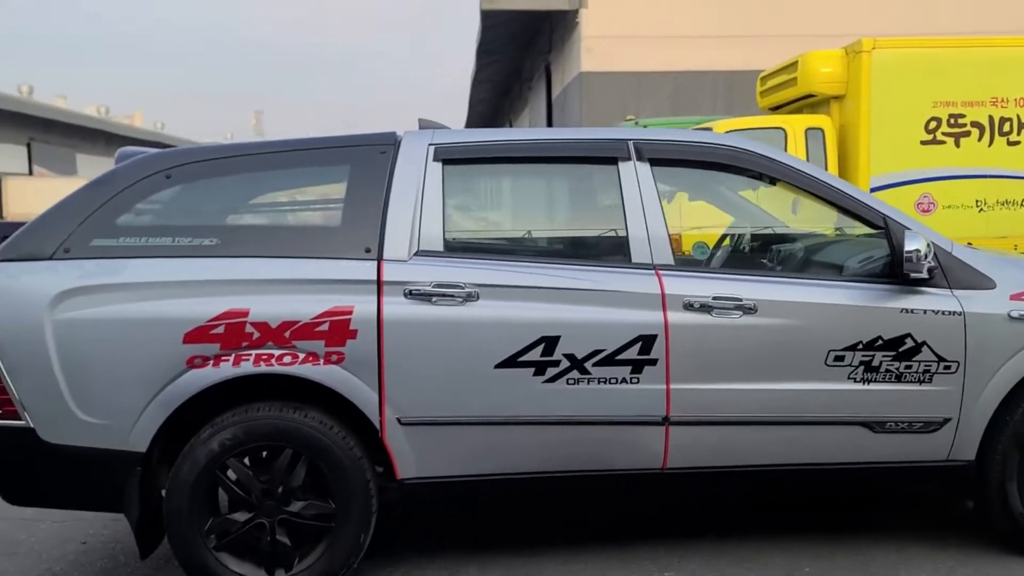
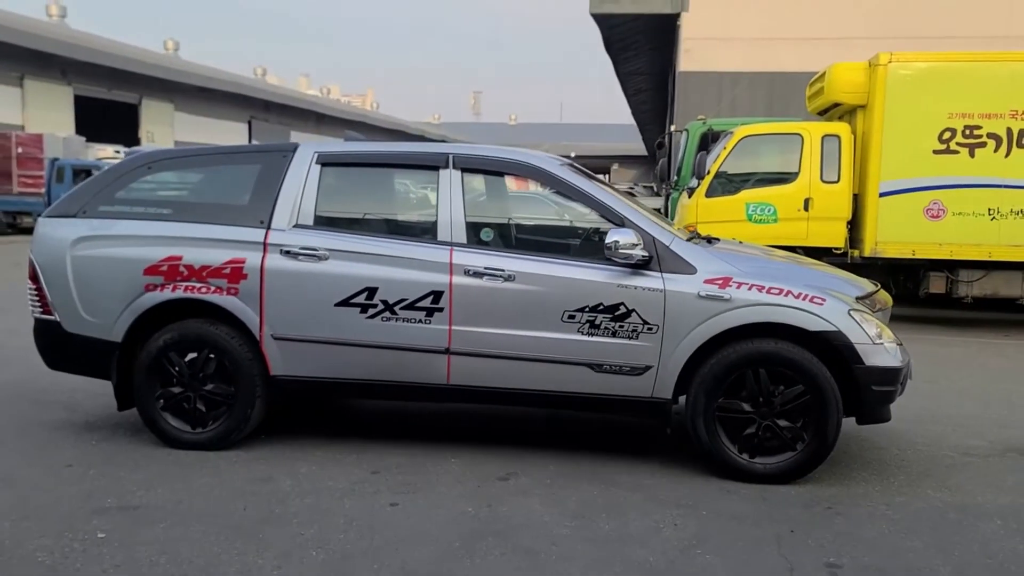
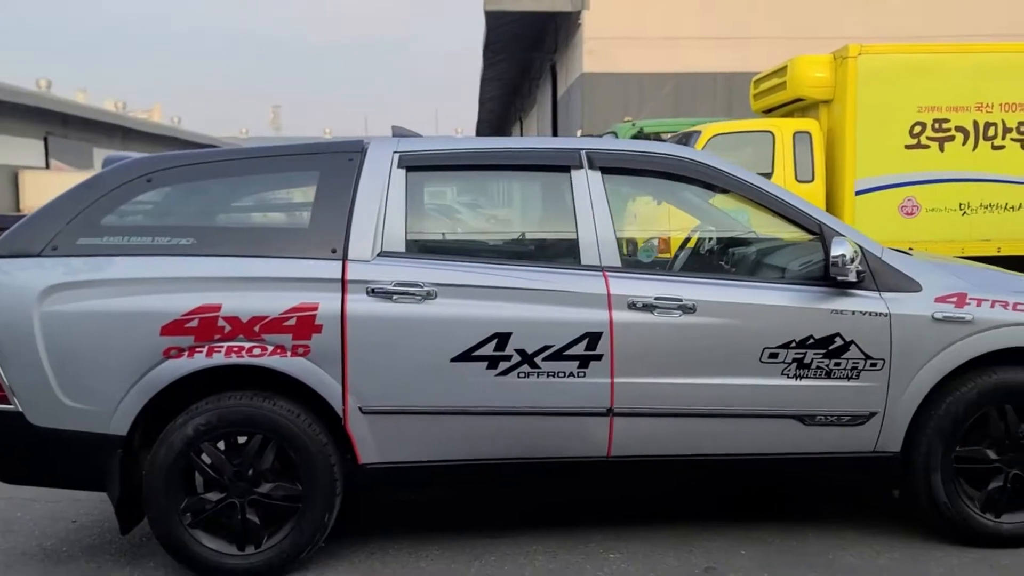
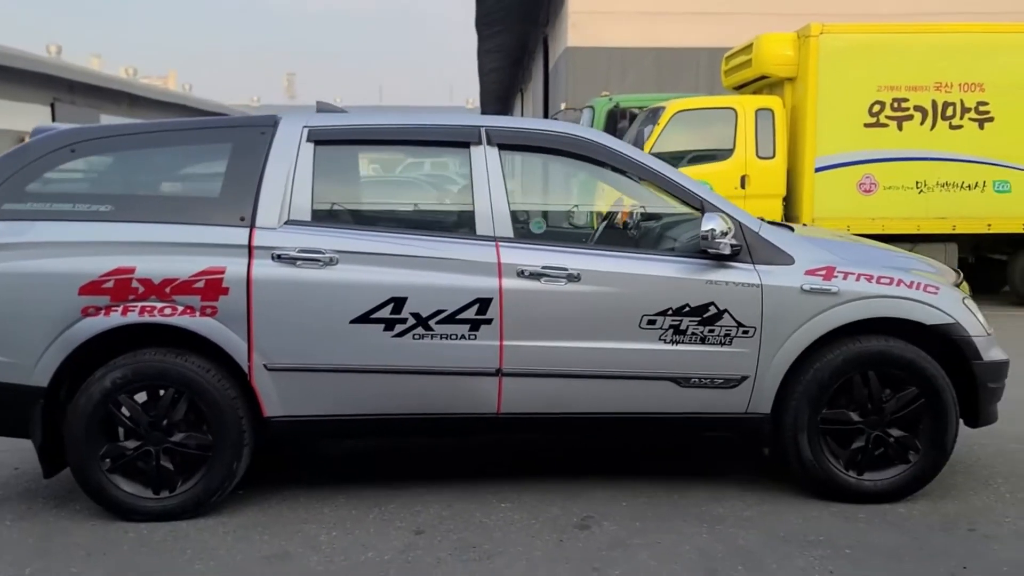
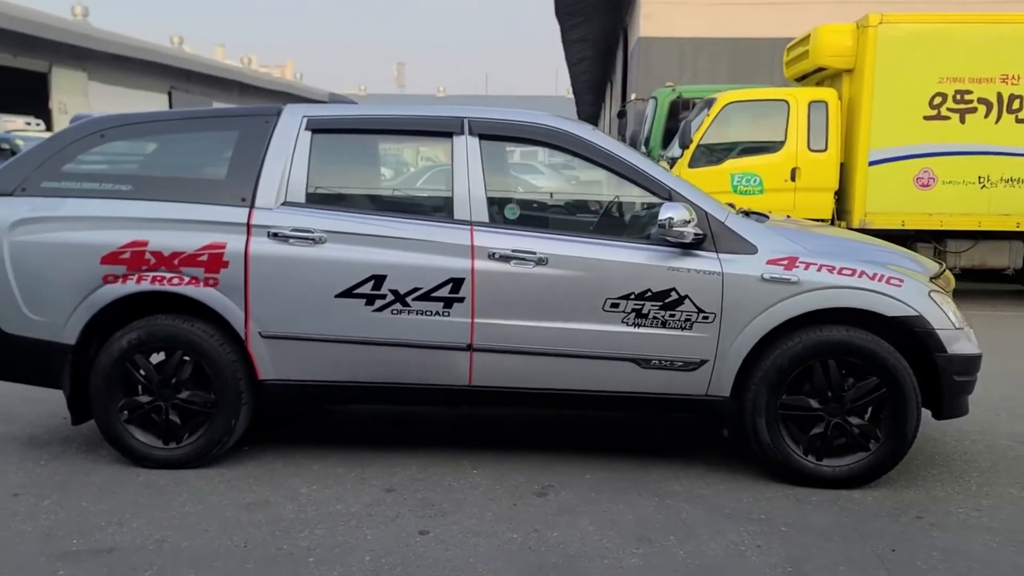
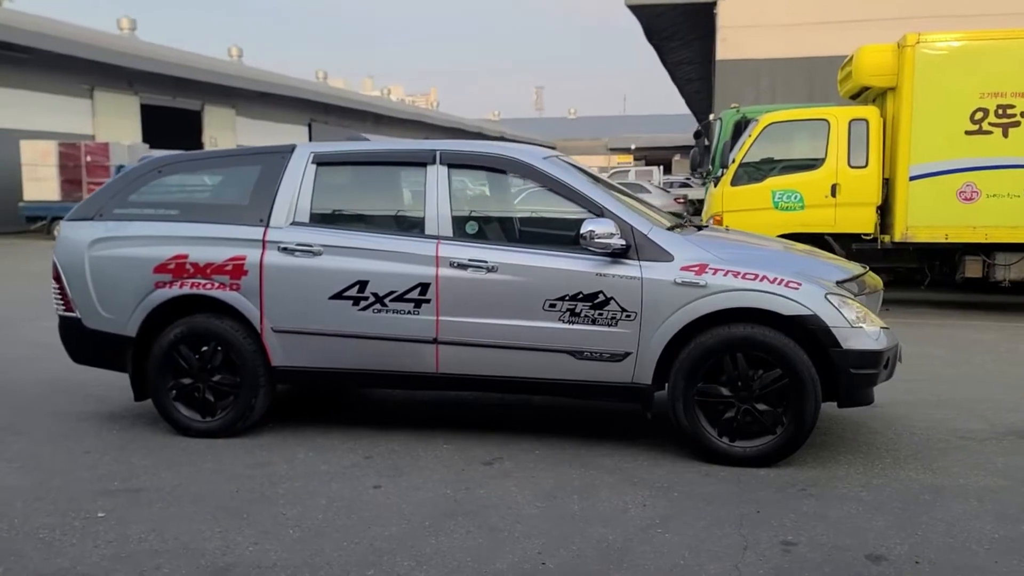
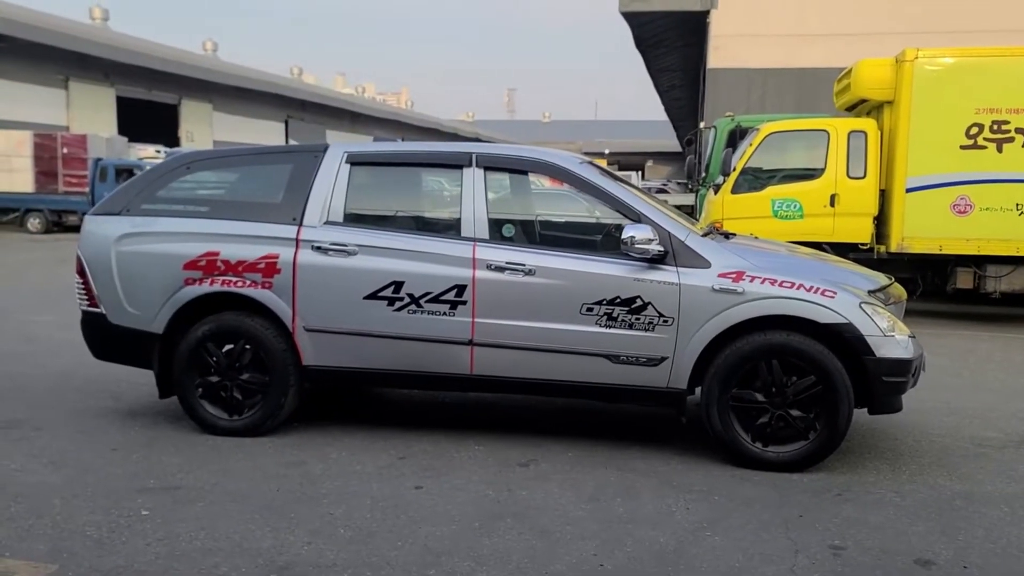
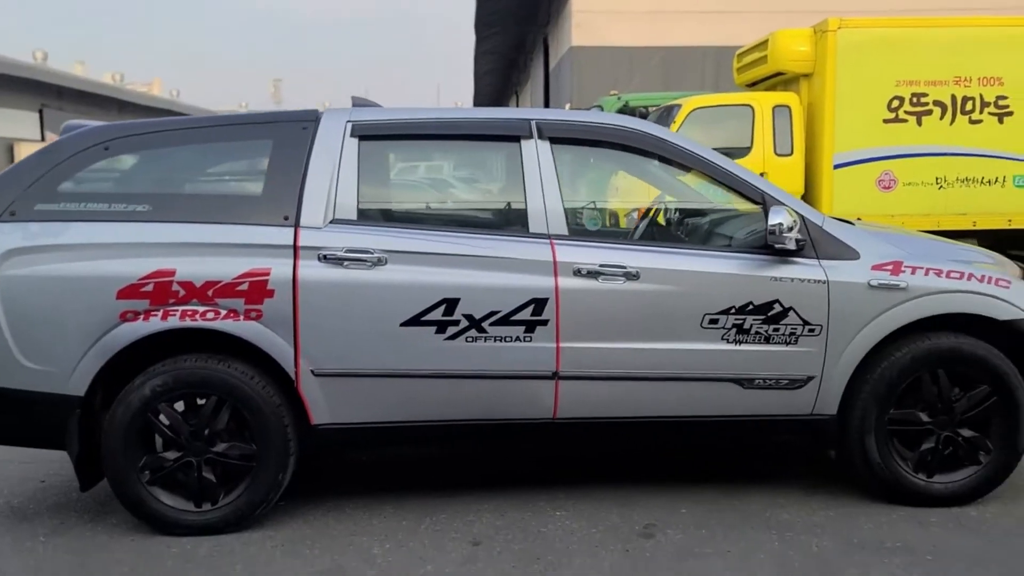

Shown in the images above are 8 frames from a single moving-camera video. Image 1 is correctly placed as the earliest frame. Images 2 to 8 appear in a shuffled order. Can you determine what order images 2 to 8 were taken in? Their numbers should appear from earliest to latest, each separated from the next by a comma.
3, 8, 4, 5, 2, 7, 6
